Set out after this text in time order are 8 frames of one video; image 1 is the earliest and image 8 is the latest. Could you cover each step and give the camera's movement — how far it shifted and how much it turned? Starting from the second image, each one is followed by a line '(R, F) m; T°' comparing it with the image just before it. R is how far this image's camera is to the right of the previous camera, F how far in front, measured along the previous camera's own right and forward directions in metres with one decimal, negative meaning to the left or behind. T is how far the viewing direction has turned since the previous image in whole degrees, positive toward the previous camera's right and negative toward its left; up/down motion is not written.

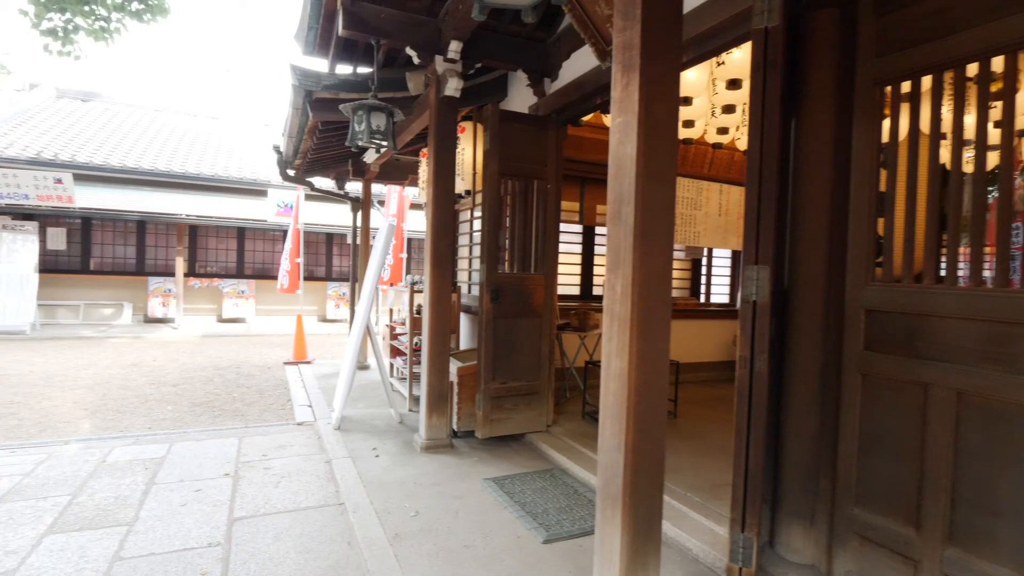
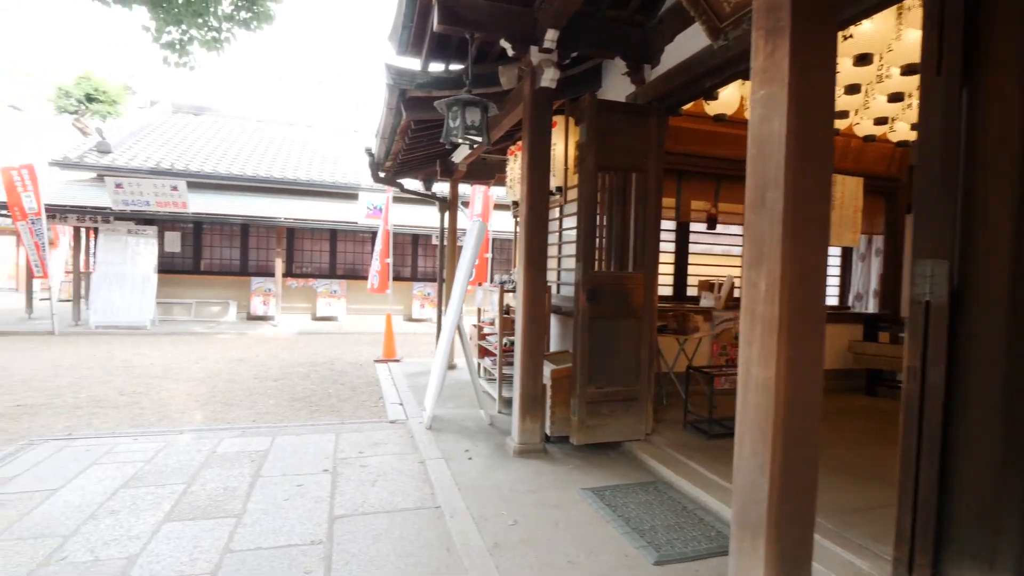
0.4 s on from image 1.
(-0.2, +0.2) m; -8°
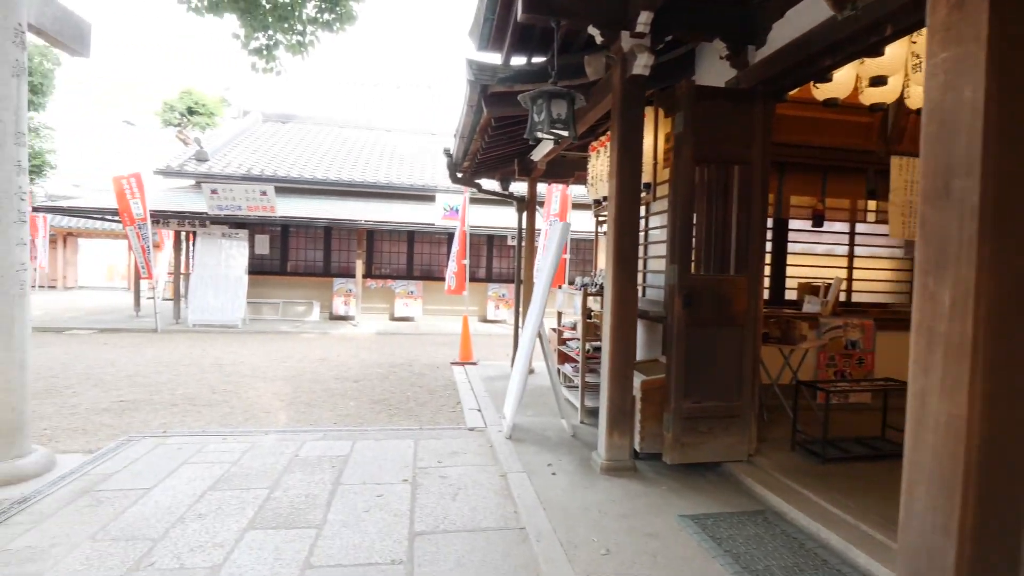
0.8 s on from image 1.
(-0.1, +0.3) m; -7°
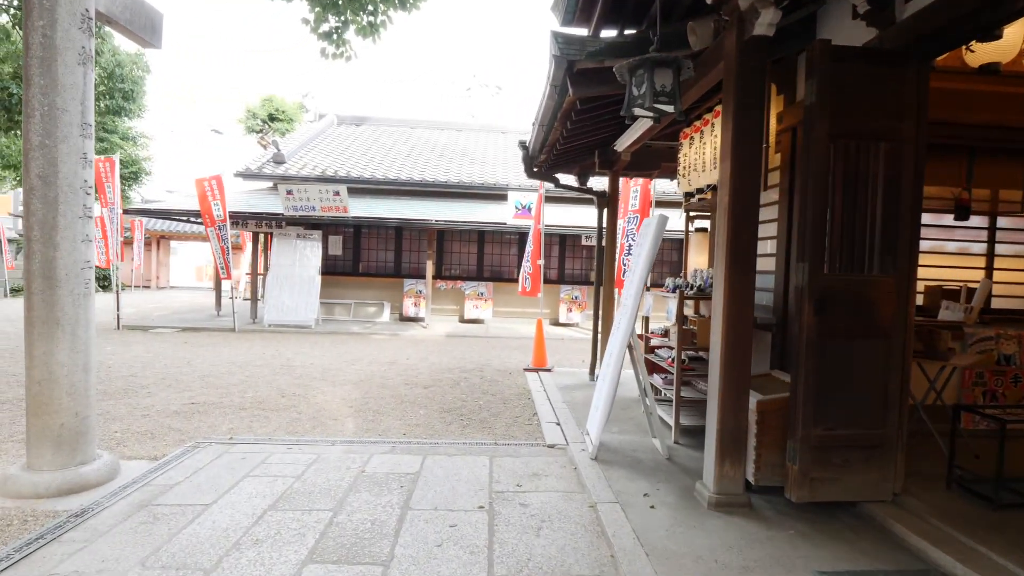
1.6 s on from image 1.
(-0.2, +0.5) m; -7°
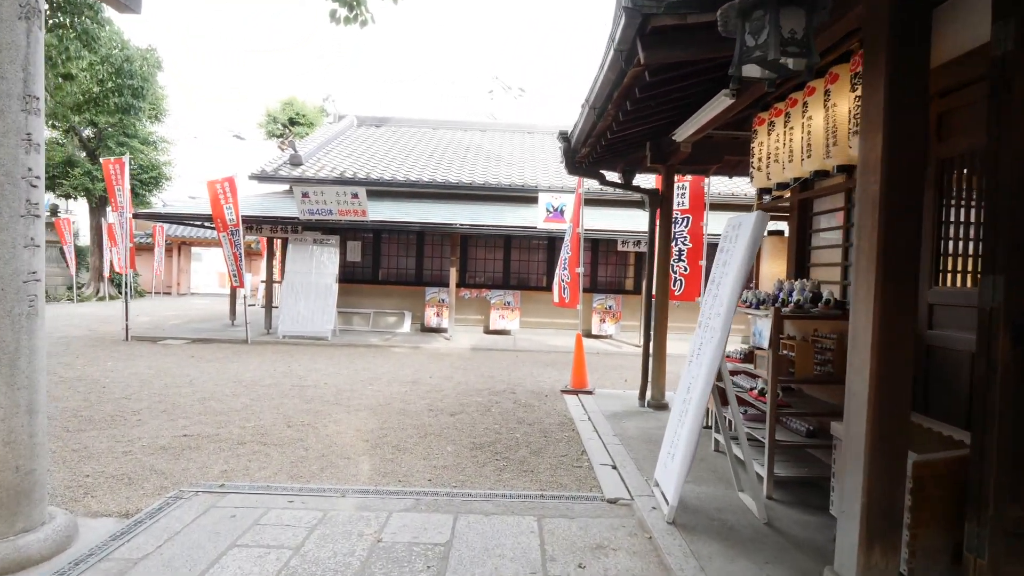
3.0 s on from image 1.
(-0.2, +0.9) m; -2°
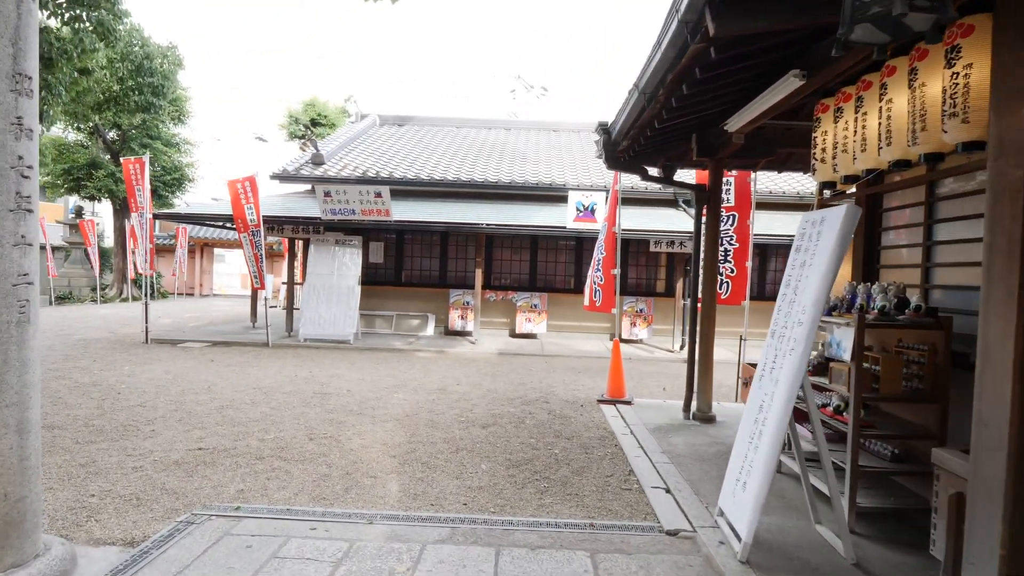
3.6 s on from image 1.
(-0.2, +0.4) m; -2°
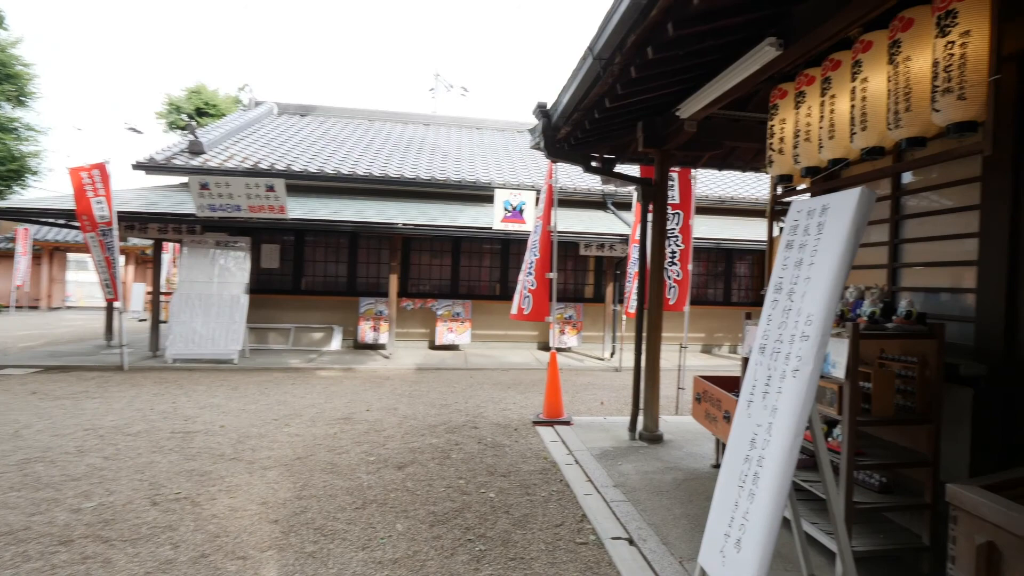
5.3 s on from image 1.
(0.0, +0.9) m; +8°
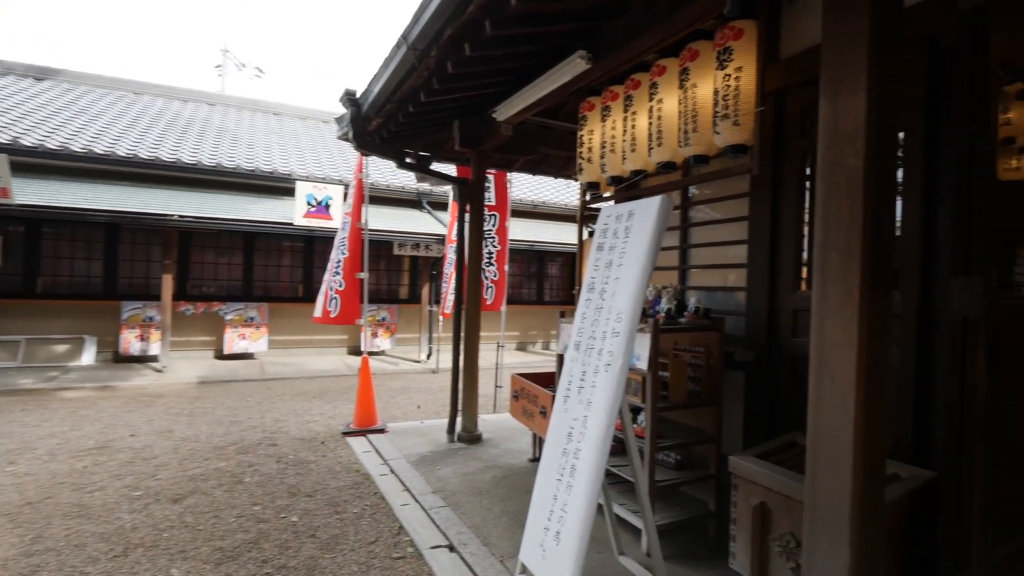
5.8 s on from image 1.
(-0.1, +0.2) m; +20°
